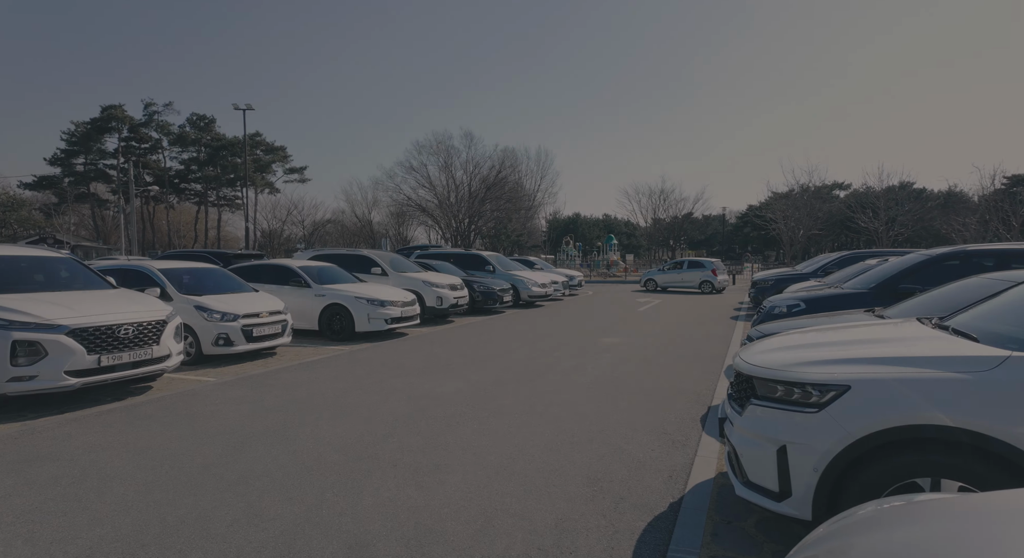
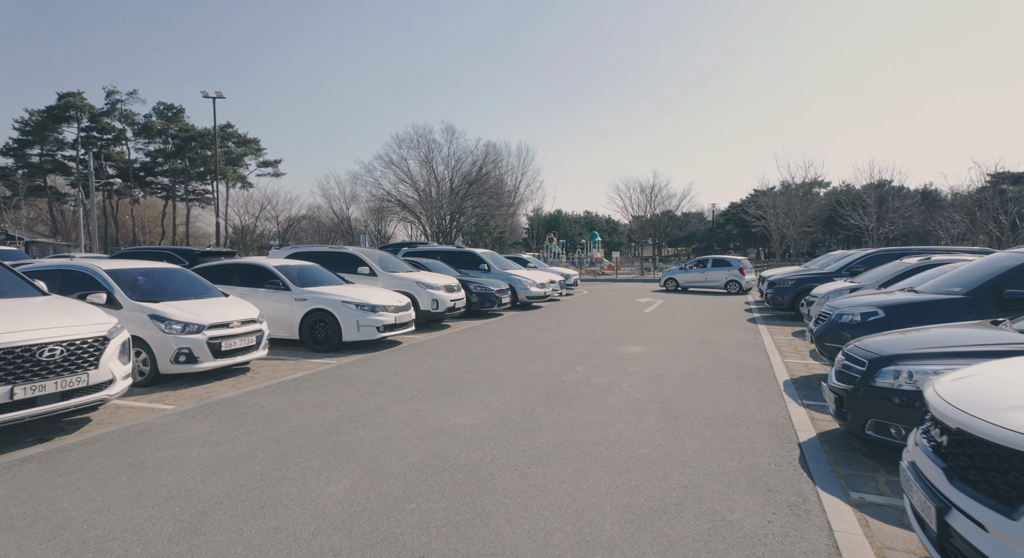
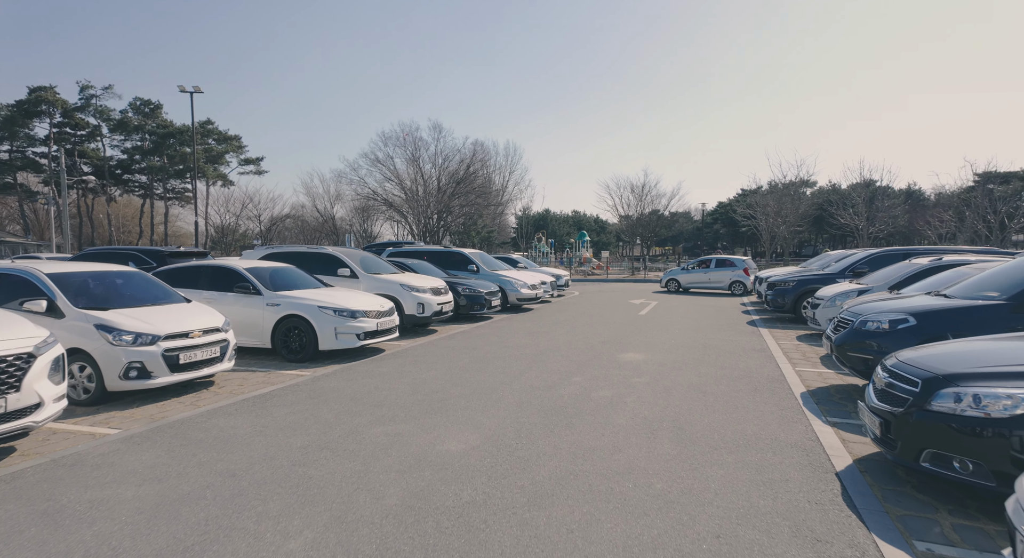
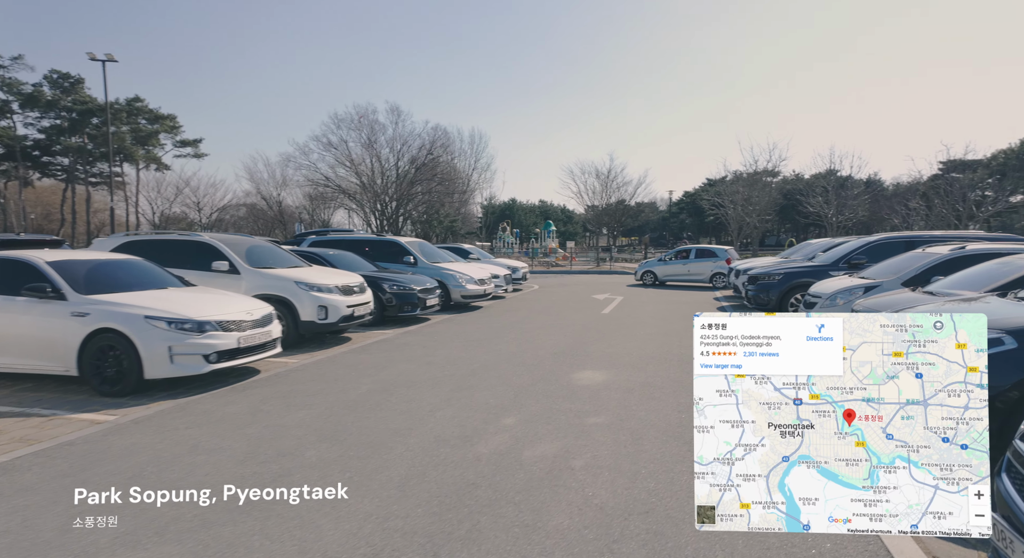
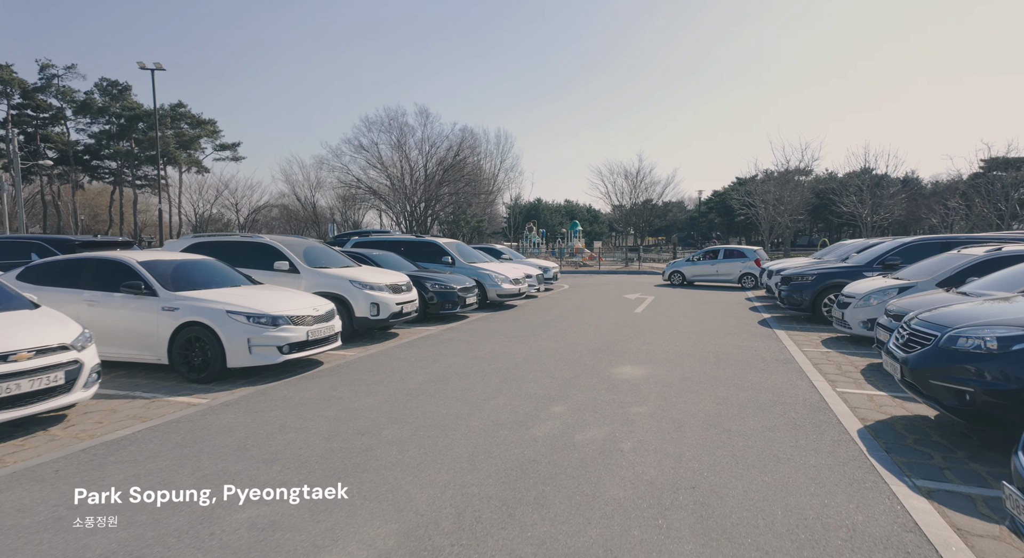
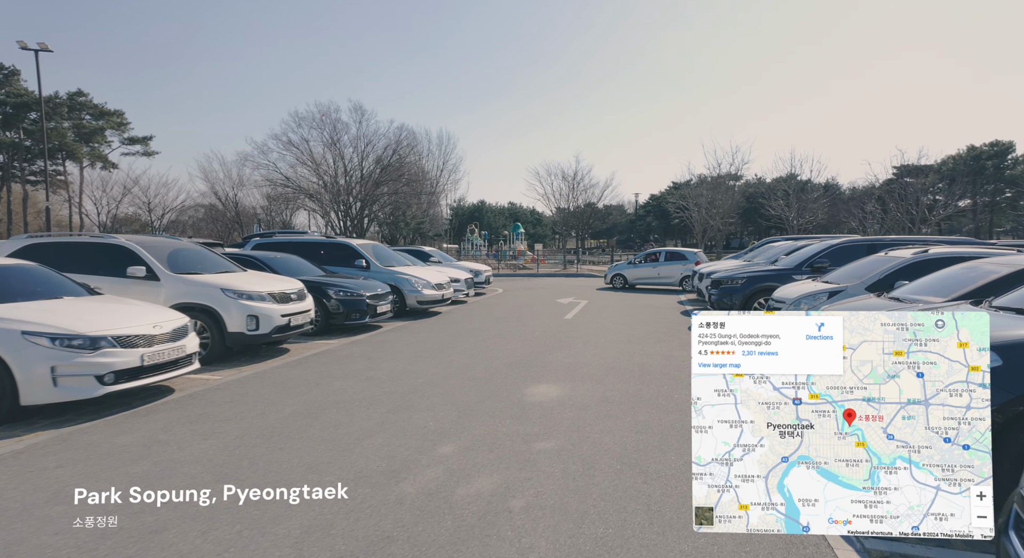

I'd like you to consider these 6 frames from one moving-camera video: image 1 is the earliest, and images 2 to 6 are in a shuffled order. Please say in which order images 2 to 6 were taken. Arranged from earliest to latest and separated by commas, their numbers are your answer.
2, 3, 5, 4, 6
